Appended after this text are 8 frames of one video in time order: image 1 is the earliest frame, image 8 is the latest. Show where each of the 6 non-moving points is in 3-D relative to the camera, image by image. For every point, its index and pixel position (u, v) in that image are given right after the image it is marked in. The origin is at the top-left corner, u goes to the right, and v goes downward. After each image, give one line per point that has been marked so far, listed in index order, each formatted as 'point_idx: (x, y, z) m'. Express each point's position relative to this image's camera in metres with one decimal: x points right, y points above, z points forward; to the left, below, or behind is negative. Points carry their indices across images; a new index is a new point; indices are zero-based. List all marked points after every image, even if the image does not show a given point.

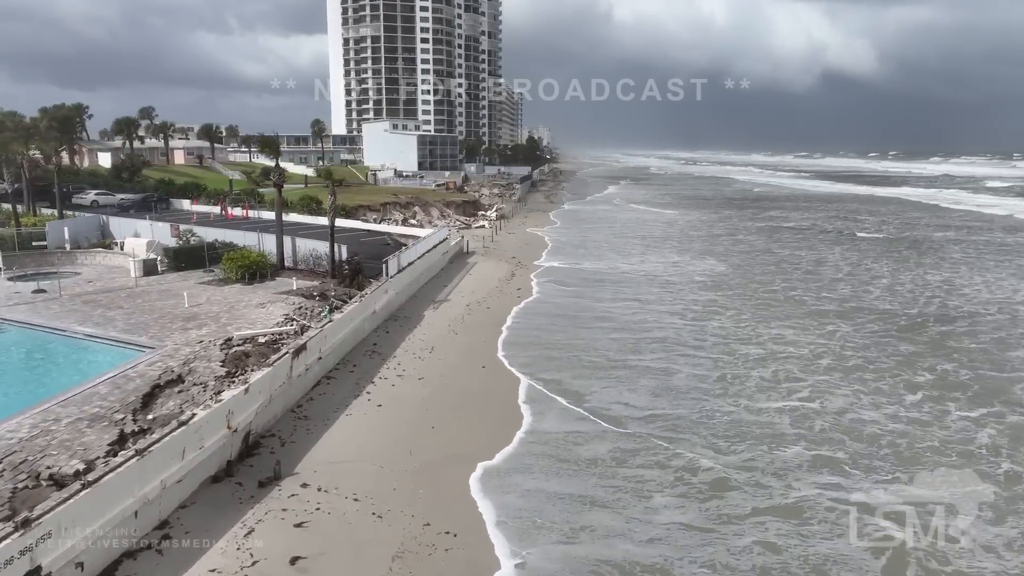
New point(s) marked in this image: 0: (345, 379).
0: (-4.4, -2.4, +17.5) m
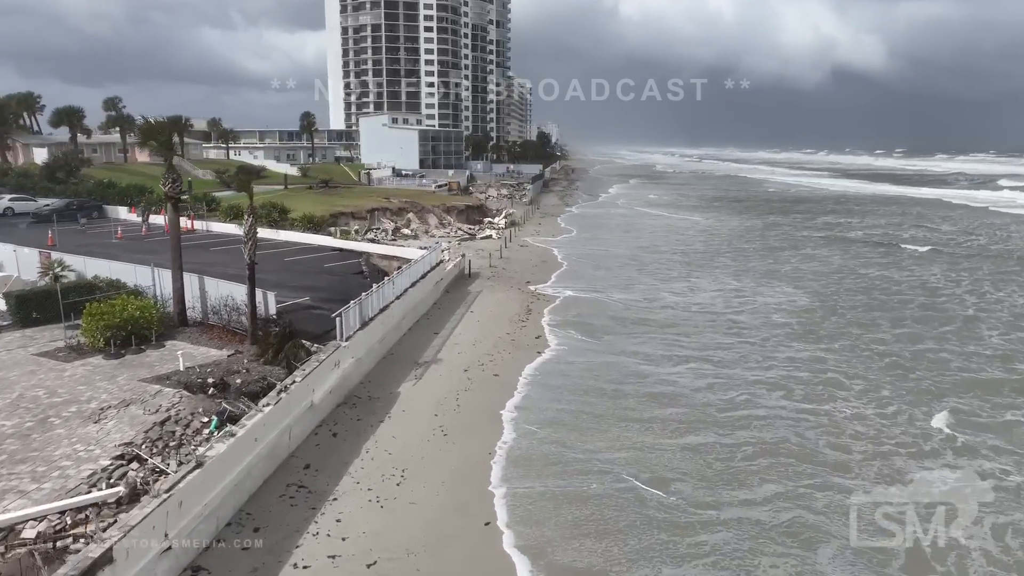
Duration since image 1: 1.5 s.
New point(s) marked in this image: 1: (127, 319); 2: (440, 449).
0: (-4.0, -4.0, +9.2) m
1: (-8.5, -0.7, +14.5) m
2: (-1.5, -3.3, +13.5) m
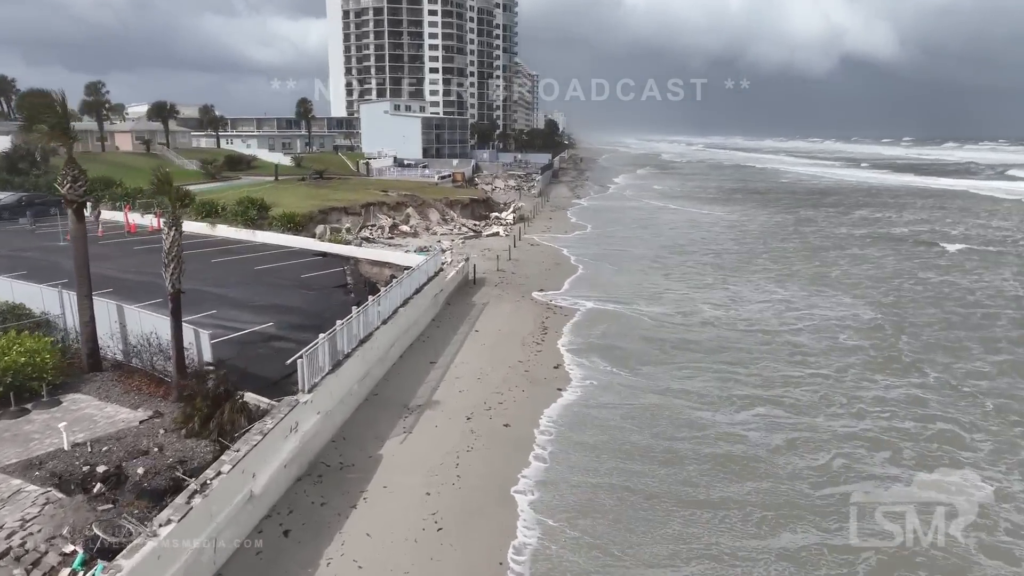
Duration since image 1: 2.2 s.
0: (-3.7, -4.7, +5.3) m
1: (-8.1, -1.3, +10.6) m
2: (-1.2, -3.9, +9.6) m
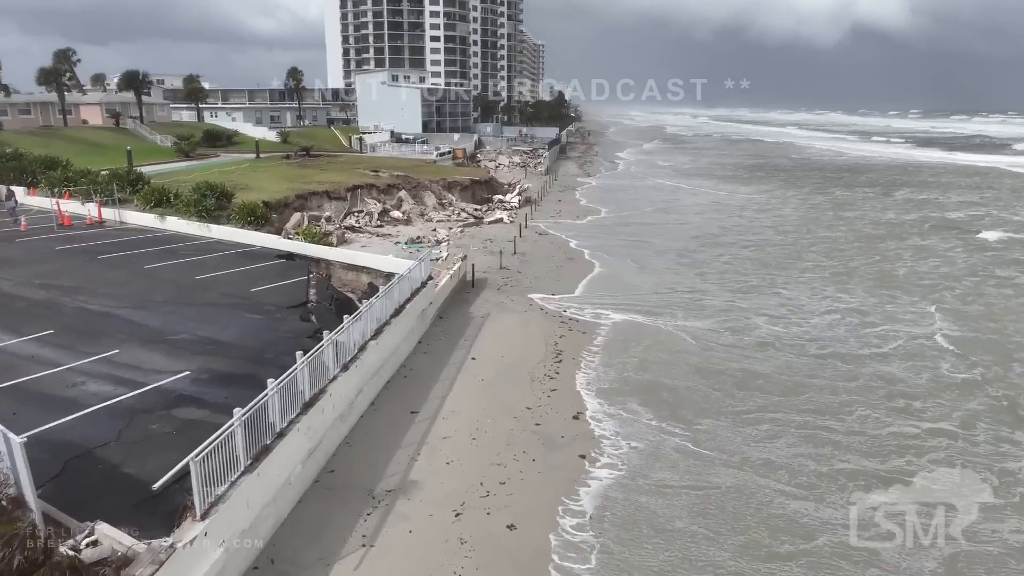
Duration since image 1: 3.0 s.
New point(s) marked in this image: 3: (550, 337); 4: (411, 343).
0: (-3.6, -5.6, +1.1) m
1: (-7.9, -2.0, +6.2) m
2: (-1.0, -4.7, +5.3) m
3: (+1.1, -1.3, +17.9) m
4: (-2.4, -1.3, +16.1) m
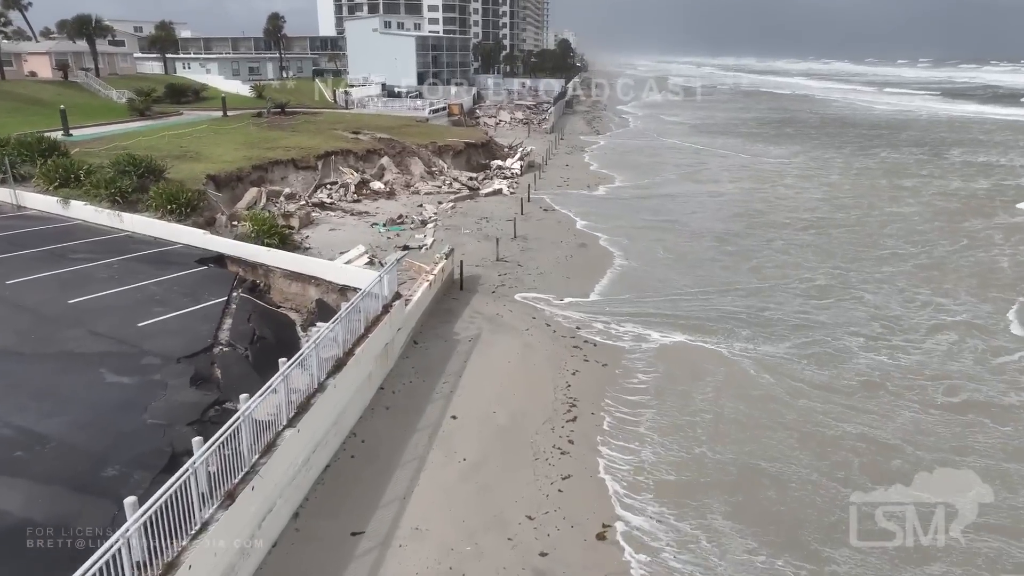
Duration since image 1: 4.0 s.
0: (-3.6, -7.2, -3.3) m
1: (-8.0, -3.2, +1.6) m
2: (-1.0, -6.0, +0.8) m
3: (+1.1, -1.7, +13.2) m
4: (-2.4, -1.8, +11.4) m
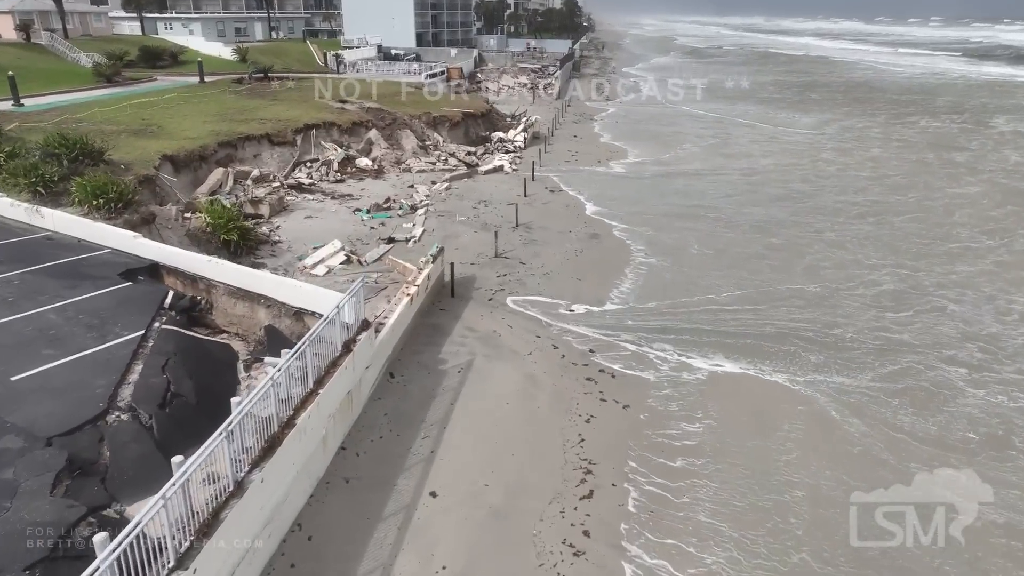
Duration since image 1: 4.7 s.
0: (-3.7, -8.5, -5.6) m
1: (-8.0, -4.2, -0.9) m
2: (-1.1, -7.0, -1.6) m
3: (+1.1, -2.1, +10.5) m
4: (-2.4, -2.3, +8.7) m
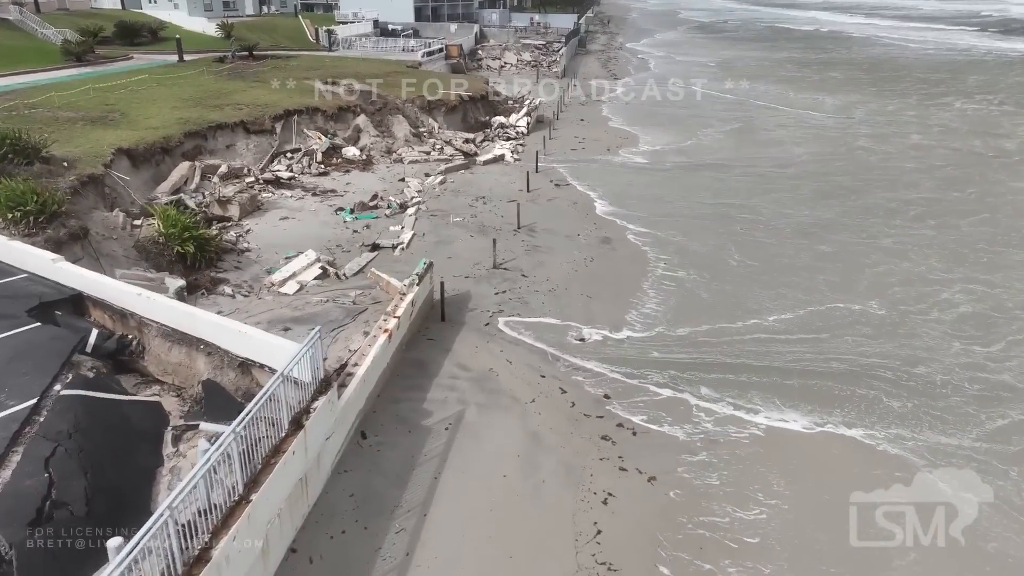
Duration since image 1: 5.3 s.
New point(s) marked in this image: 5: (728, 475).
0: (-3.9, -9.6, -7.5) m
1: (-8.1, -5.2, -2.9) m
2: (-1.2, -8.0, -3.5) m
3: (+1.0, -2.7, +8.4) m
4: (-2.5, -3.0, +6.6) m
5: (+2.6, -2.5, +9.0) m
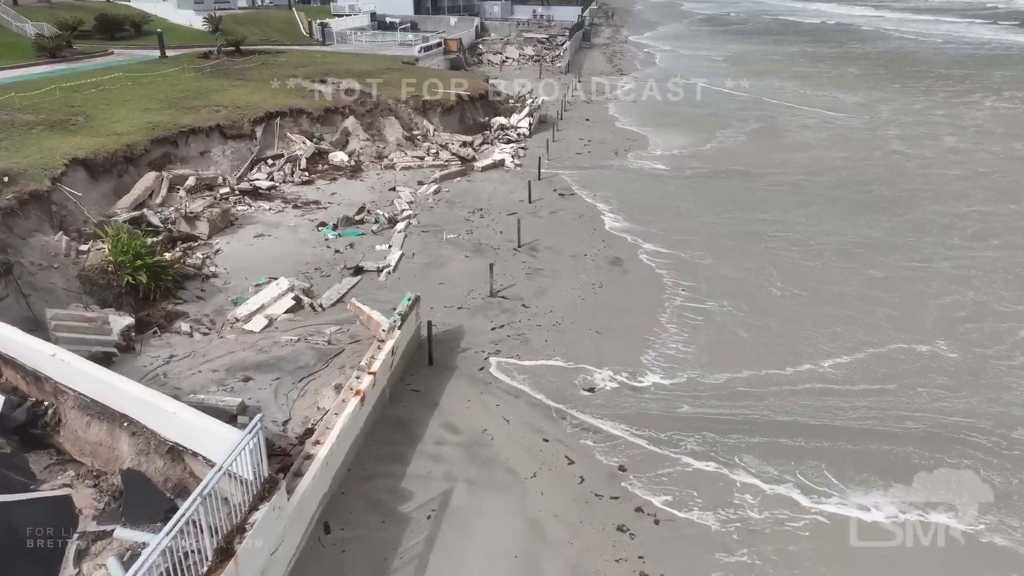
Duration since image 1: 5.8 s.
0: (-4.0, -10.5, -9.1) m
1: (-8.2, -6.0, -4.6) m
2: (-1.3, -8.9, -5.2) m
3: (+1.0, -3.4, +6.6) m
4: (-2.5, -3.7, +4.9) m
5: (+2.6, -3.2, +7.3) m
